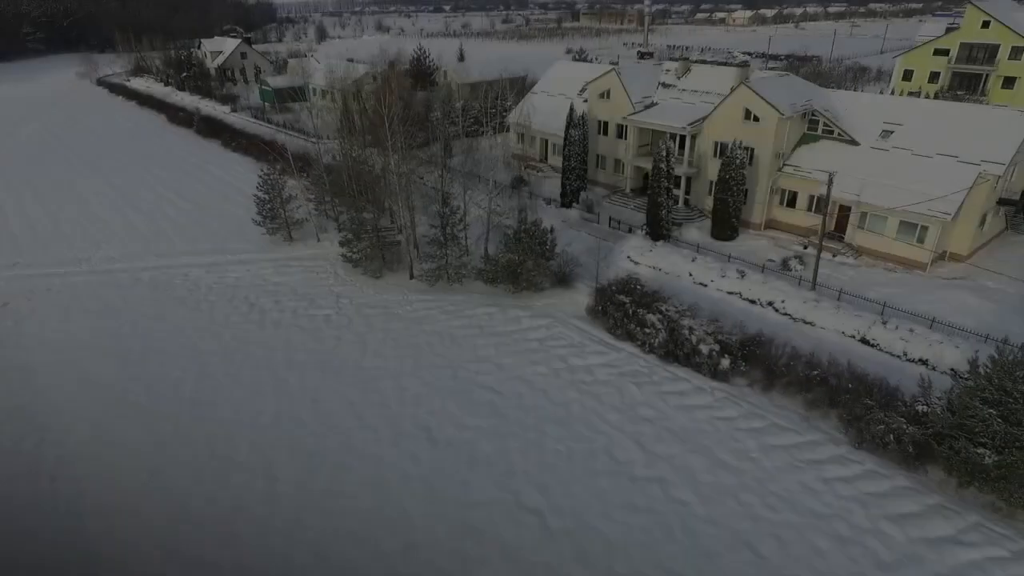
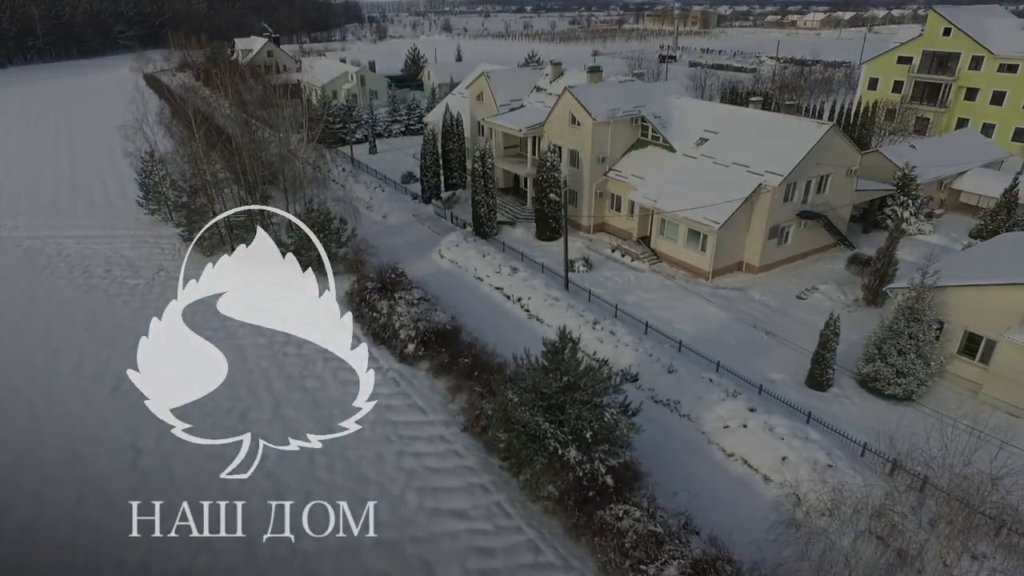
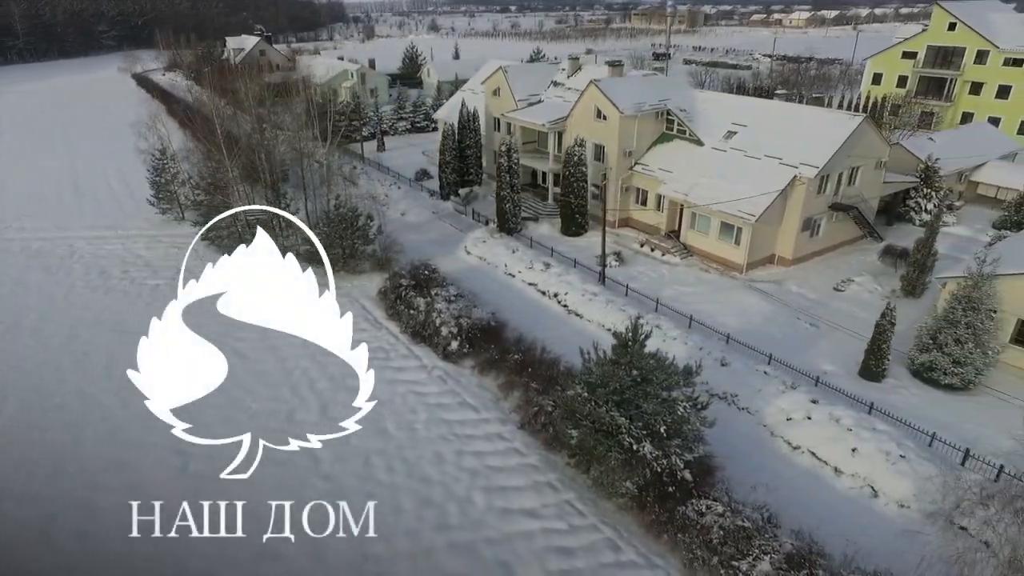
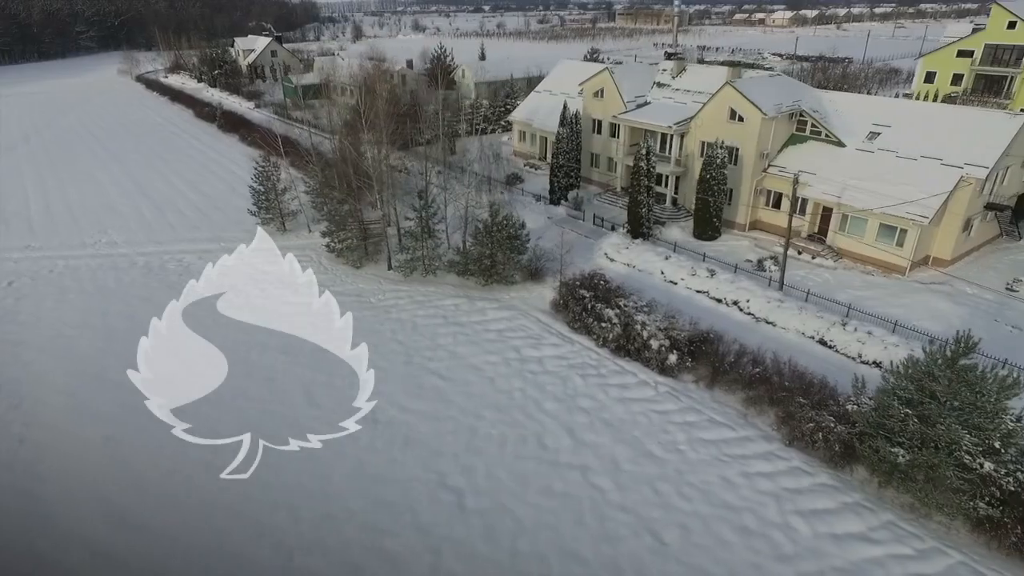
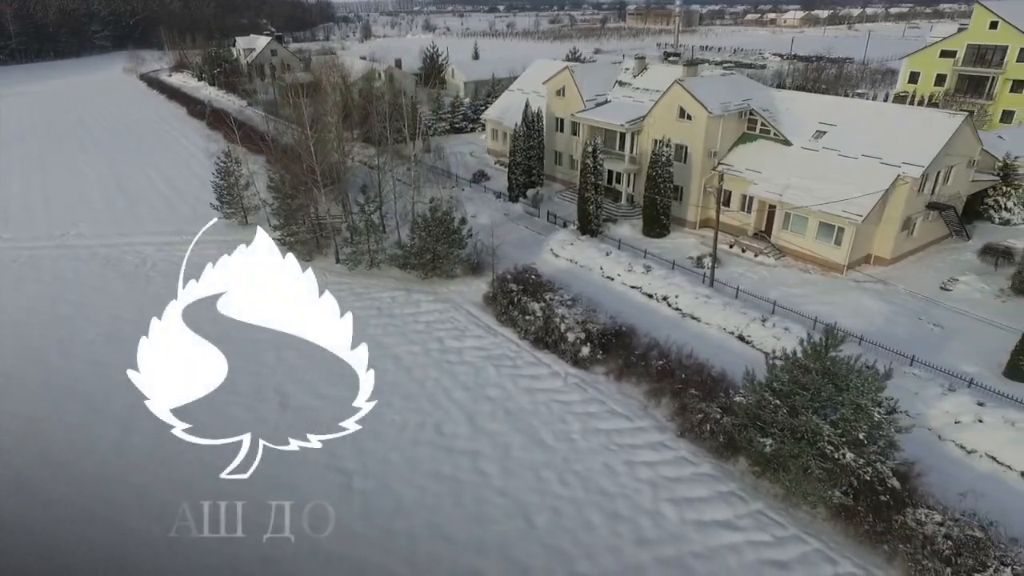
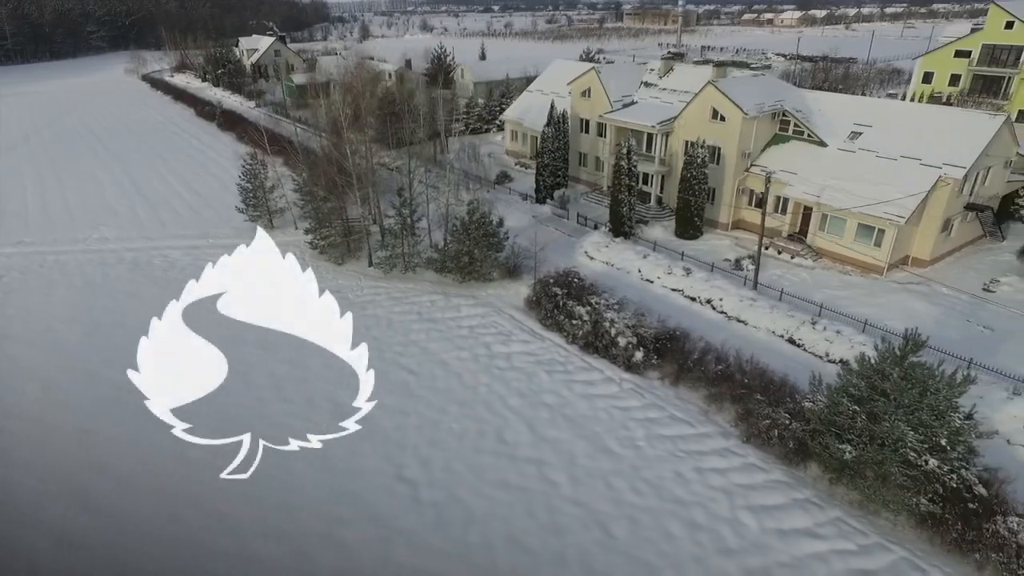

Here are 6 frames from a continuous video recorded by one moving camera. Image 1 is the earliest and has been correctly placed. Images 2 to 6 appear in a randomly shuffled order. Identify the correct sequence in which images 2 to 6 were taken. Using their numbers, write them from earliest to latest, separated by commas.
4, 6, 5, 3, 2
